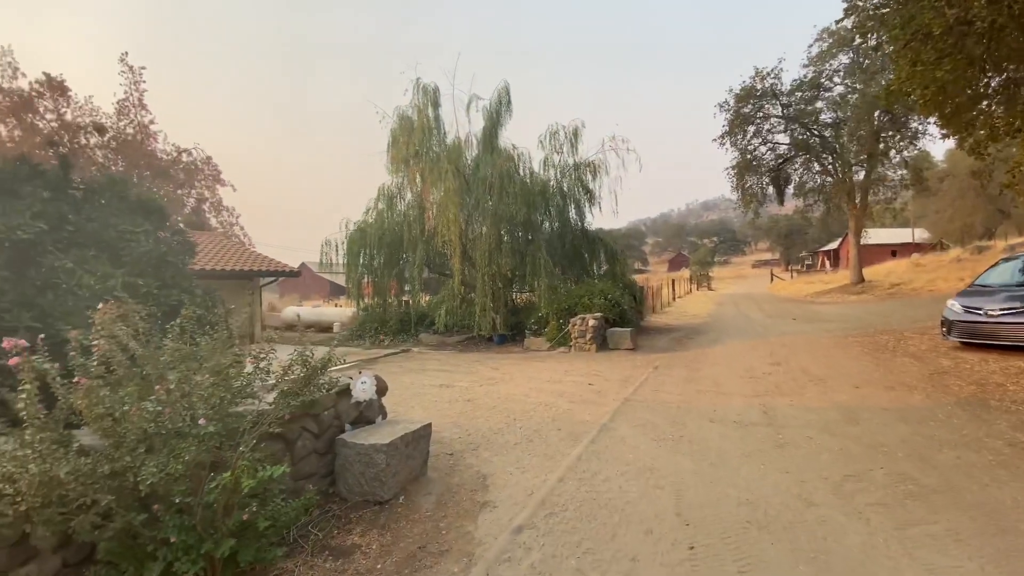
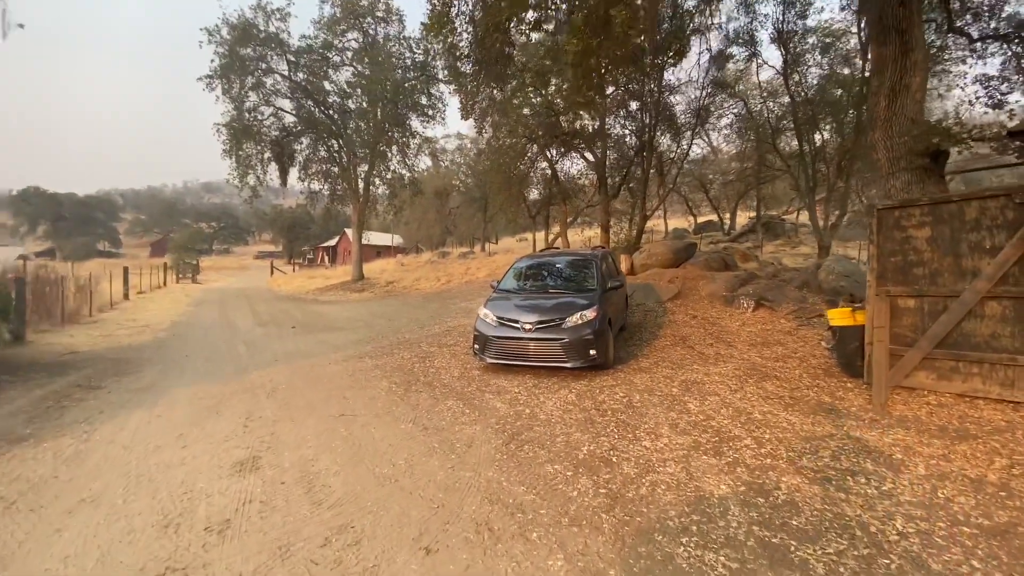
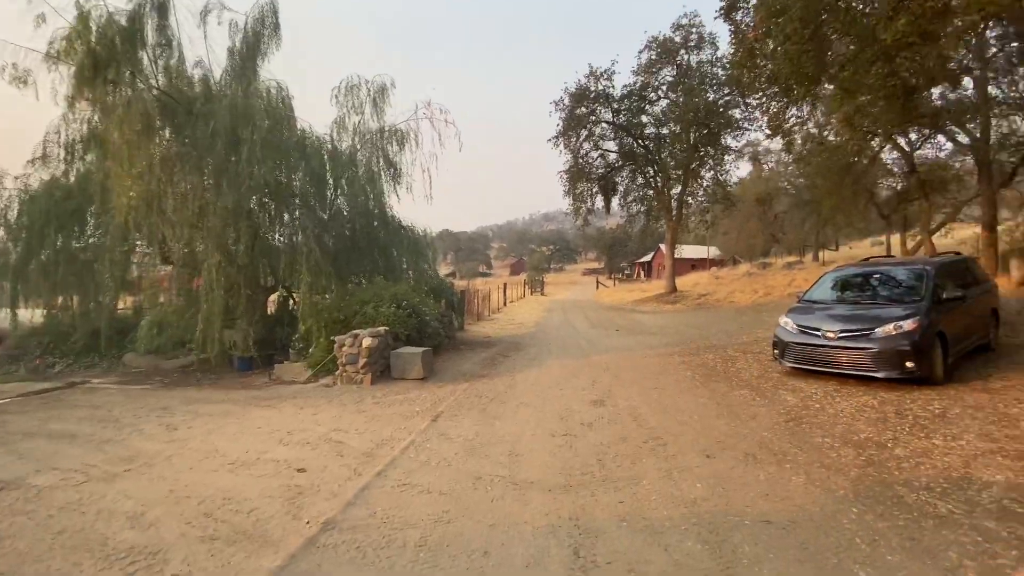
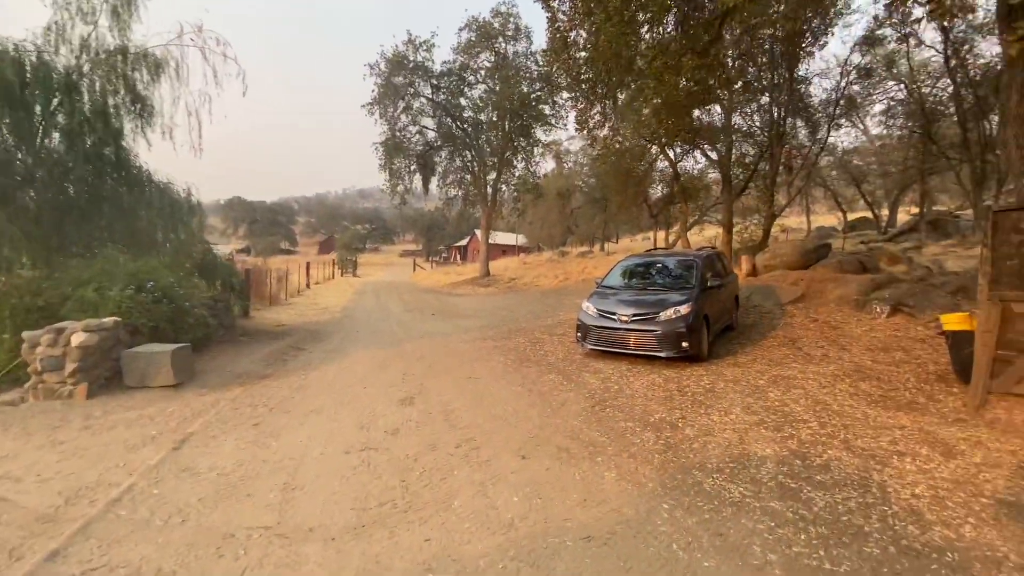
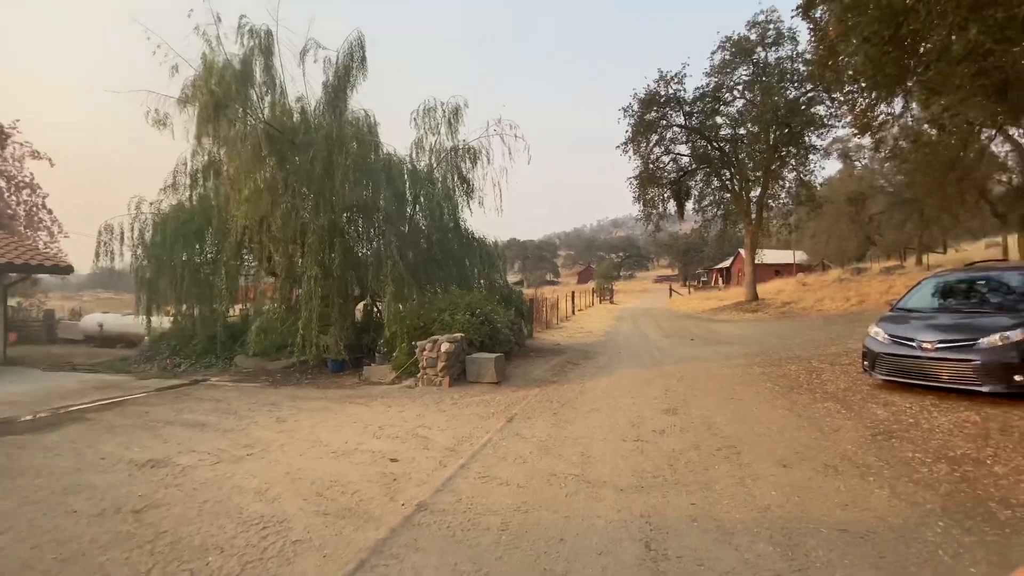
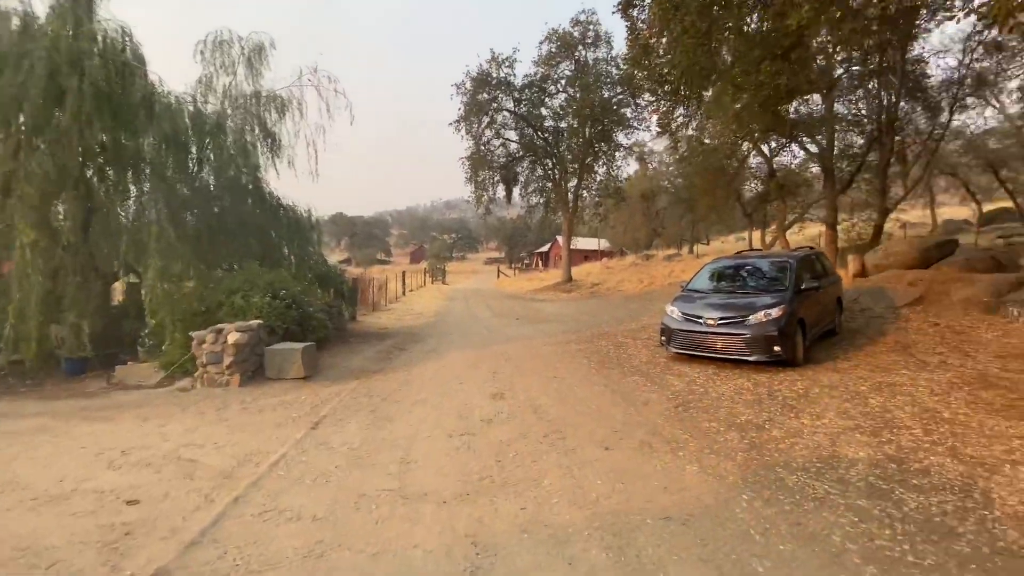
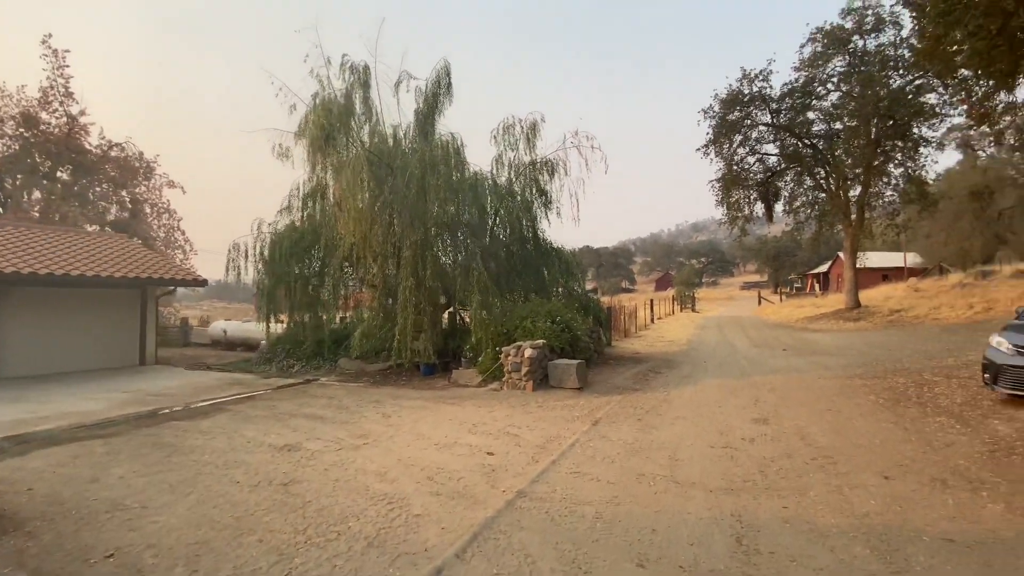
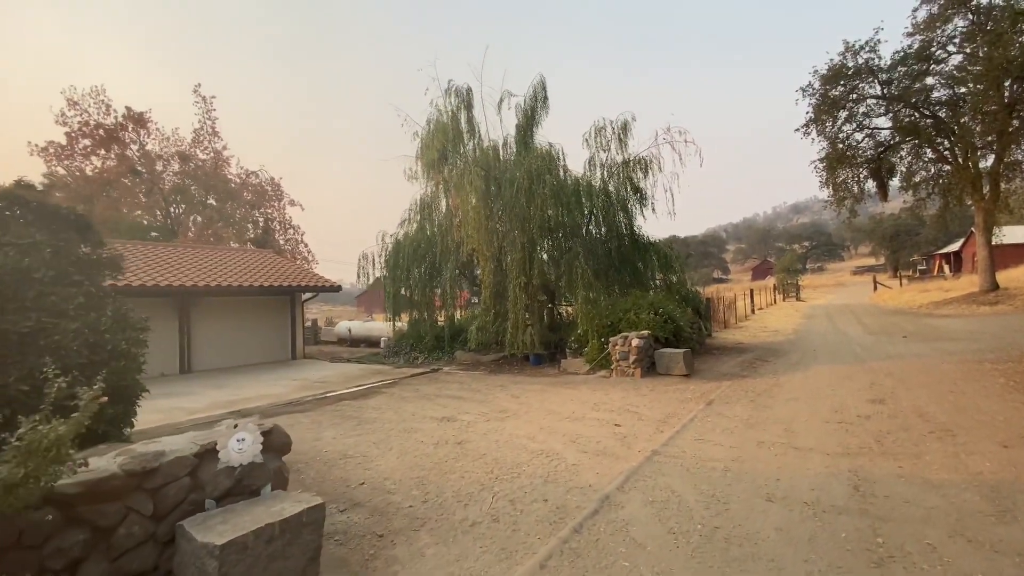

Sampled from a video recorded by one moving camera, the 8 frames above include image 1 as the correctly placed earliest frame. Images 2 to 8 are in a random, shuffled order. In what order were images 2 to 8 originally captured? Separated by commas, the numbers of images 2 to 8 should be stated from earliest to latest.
8, 7, 5, 3, 6, 4, 2
